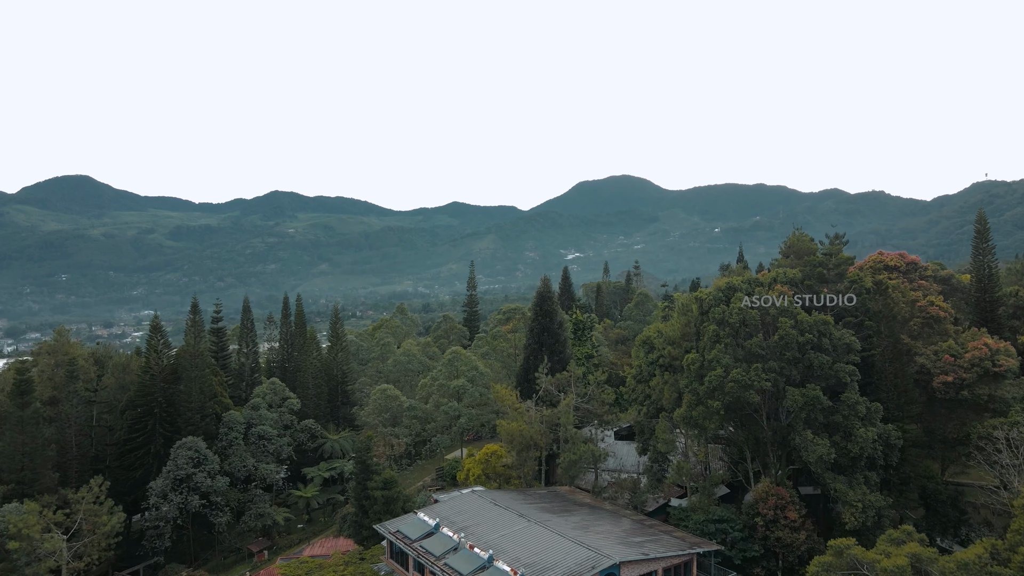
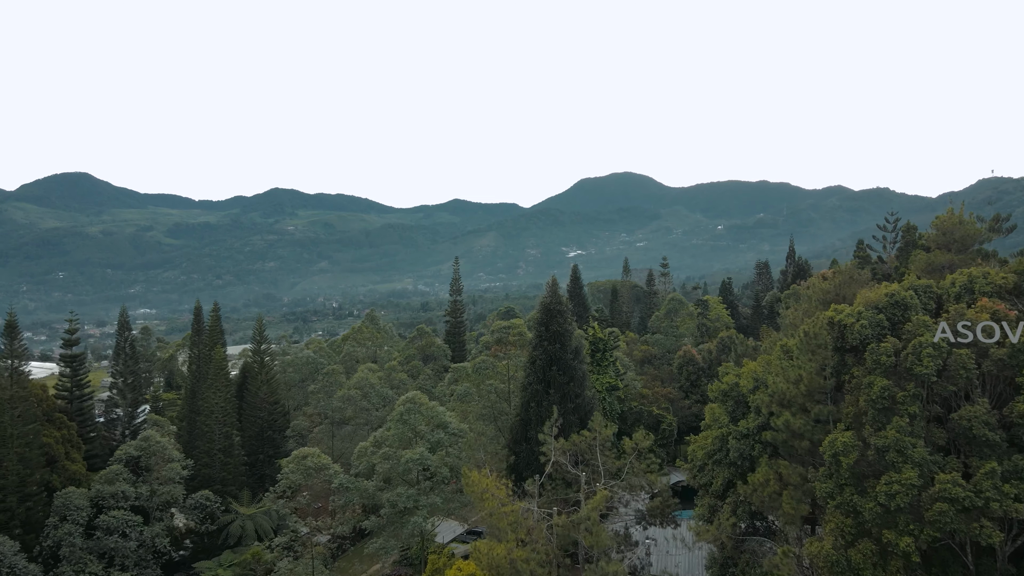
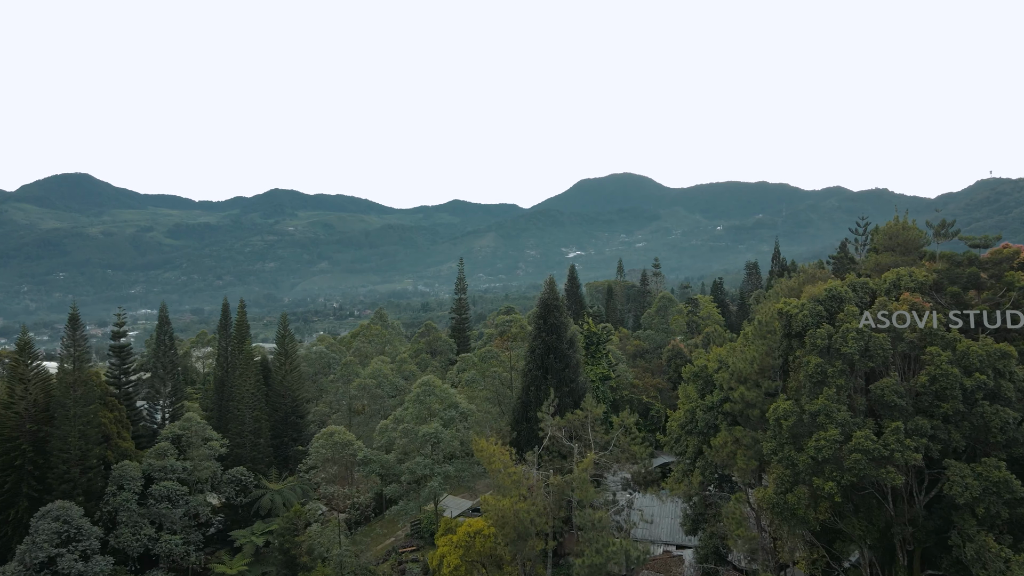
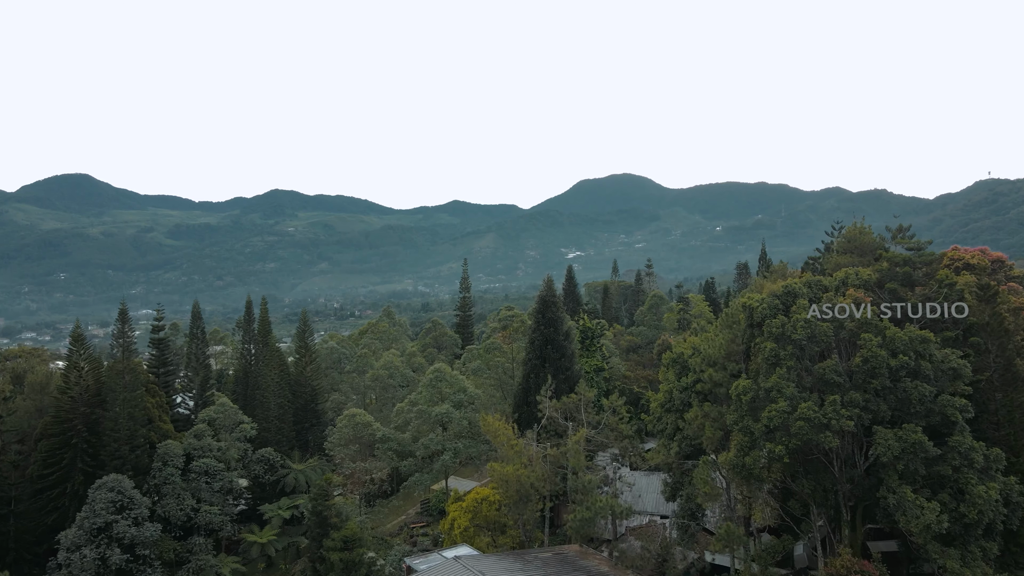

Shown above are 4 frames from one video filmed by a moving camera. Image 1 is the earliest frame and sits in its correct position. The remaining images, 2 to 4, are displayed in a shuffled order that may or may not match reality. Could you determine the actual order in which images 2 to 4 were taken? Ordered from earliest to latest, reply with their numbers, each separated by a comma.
4, 3, 2
